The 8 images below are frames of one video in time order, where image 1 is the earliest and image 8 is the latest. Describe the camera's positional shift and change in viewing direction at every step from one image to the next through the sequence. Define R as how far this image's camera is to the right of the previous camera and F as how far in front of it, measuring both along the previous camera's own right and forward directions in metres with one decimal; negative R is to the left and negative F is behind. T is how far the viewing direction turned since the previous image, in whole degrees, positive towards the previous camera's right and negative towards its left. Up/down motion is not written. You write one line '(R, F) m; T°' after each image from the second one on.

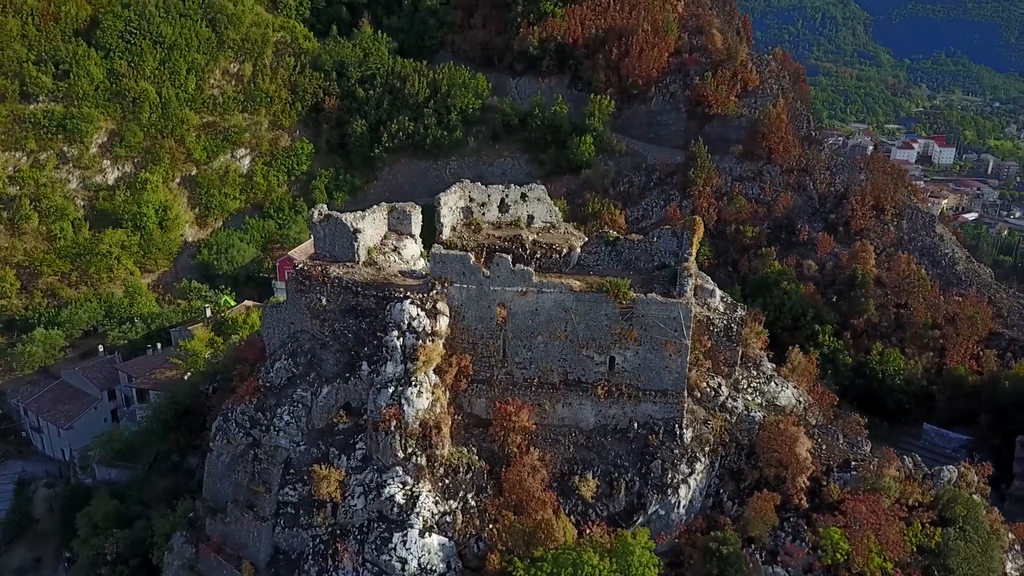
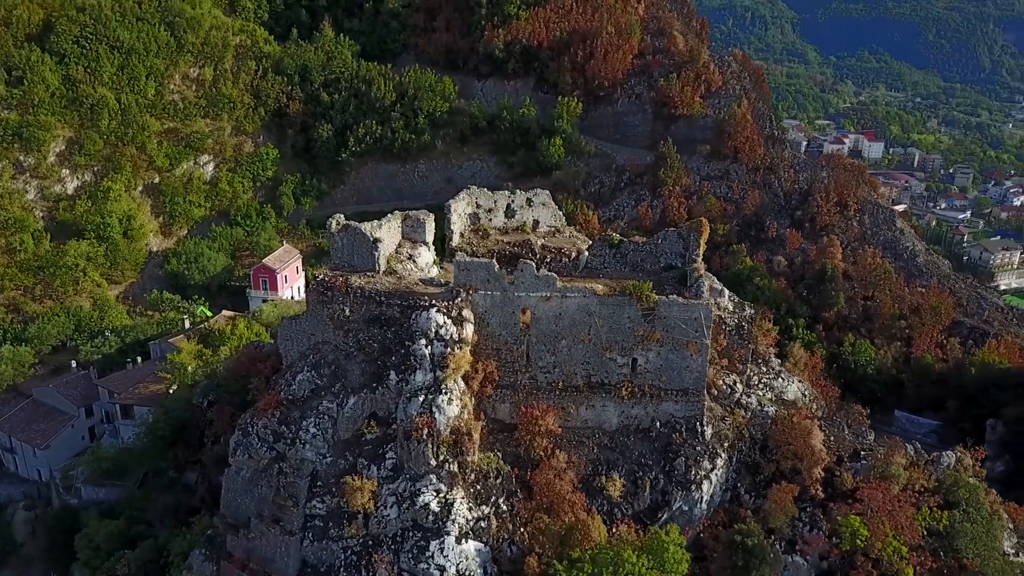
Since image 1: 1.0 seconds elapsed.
(-1.5, -0.1) m; +4°
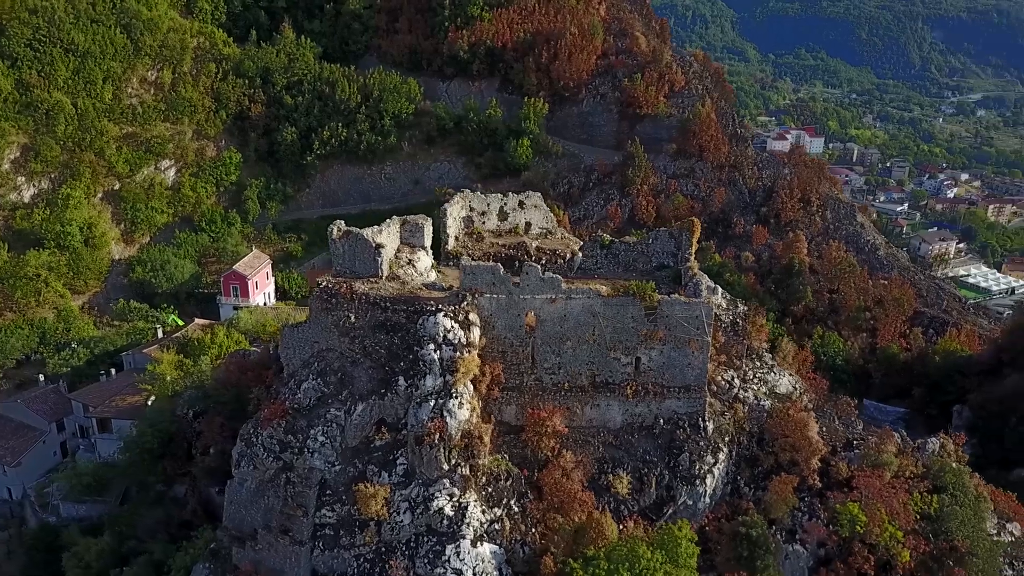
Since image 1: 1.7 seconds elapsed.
(-1.0, -0.1) m; +4°
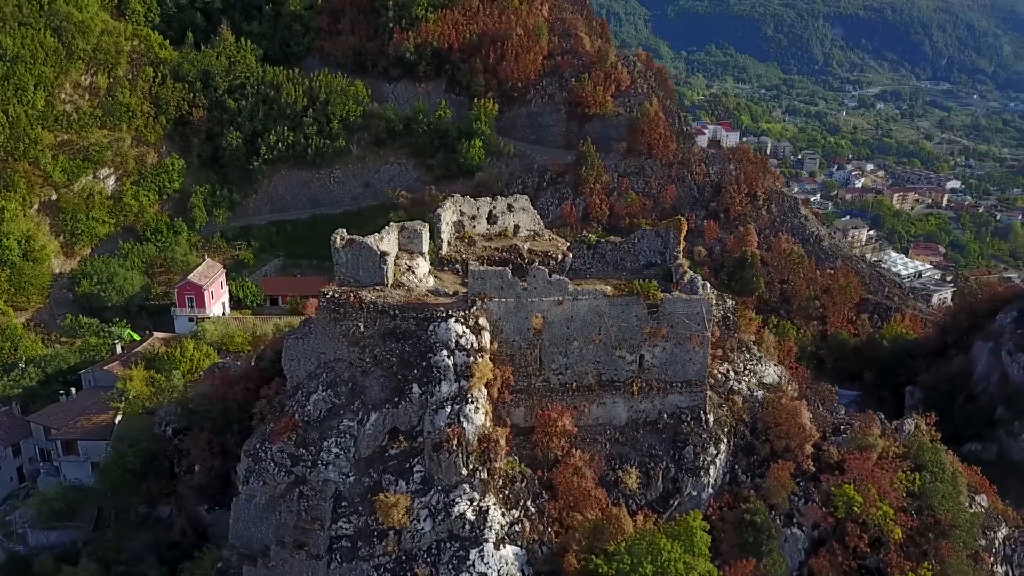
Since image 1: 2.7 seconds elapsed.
(-1.6, -0.1) m; +5°
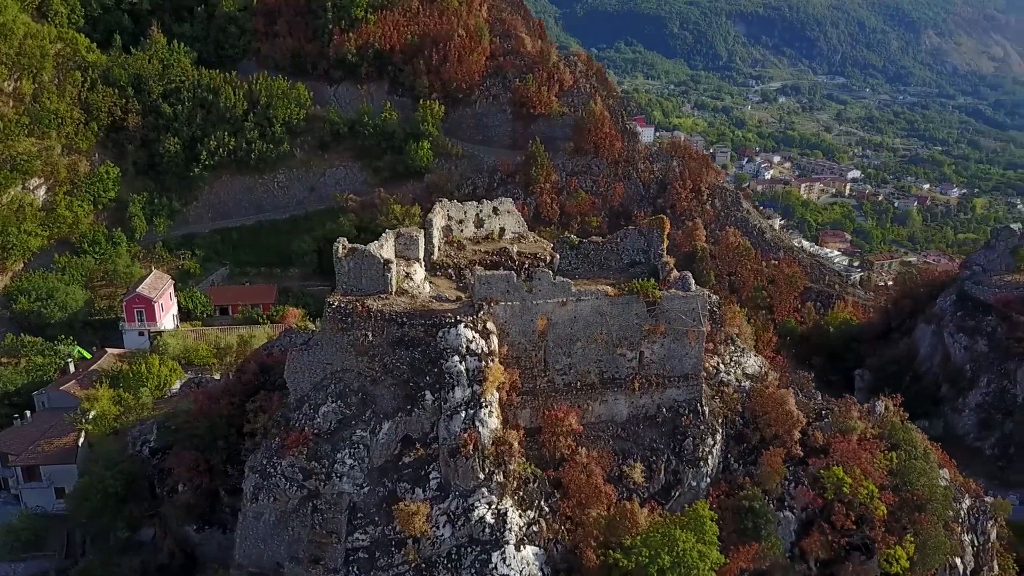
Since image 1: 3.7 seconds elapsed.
(-1.6, -0.1) m; +6°
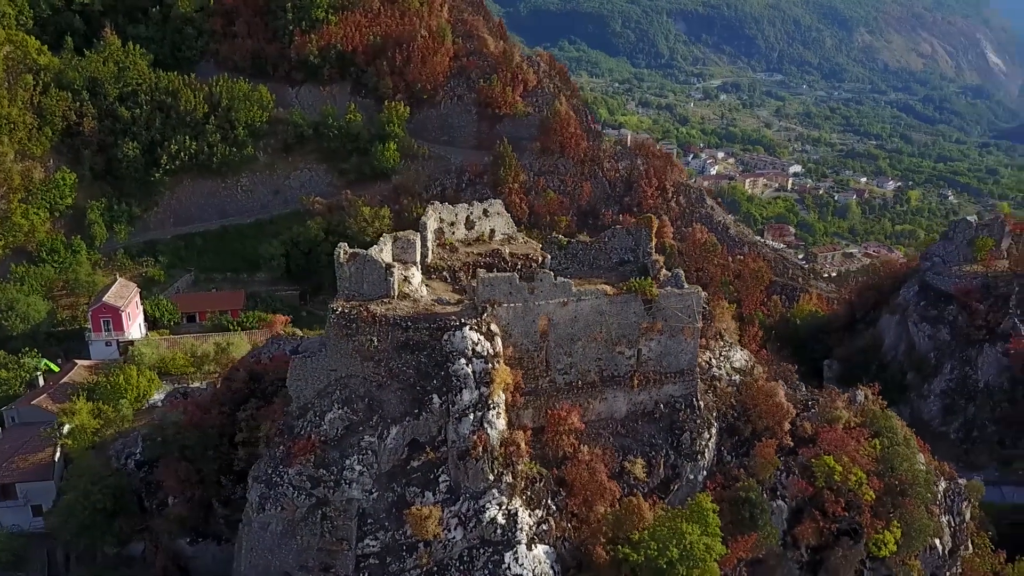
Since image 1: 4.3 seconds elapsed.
(-1.0, -0.1) m; +4°
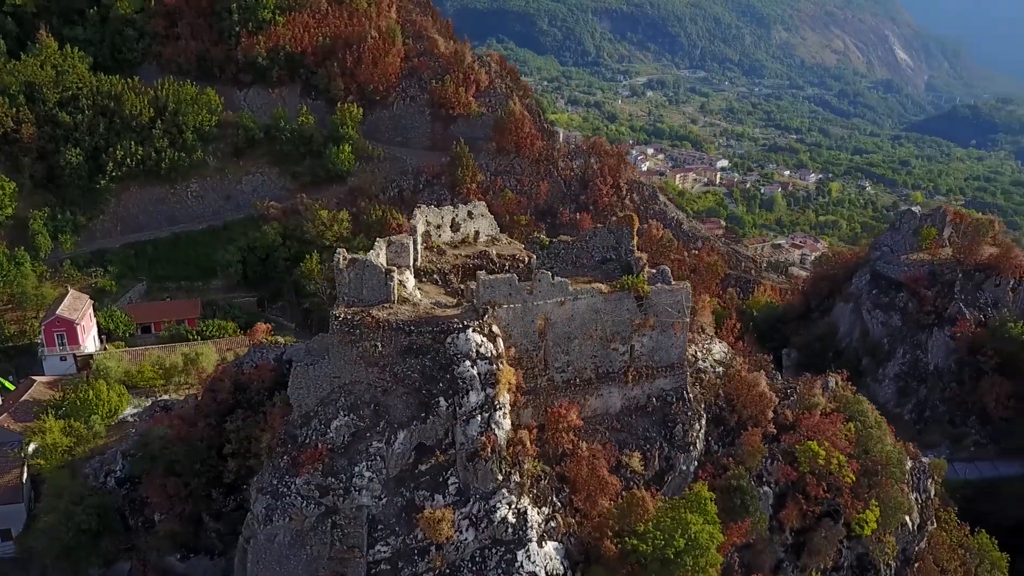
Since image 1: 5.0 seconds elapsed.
(-1.3, -0.1) m; +5°
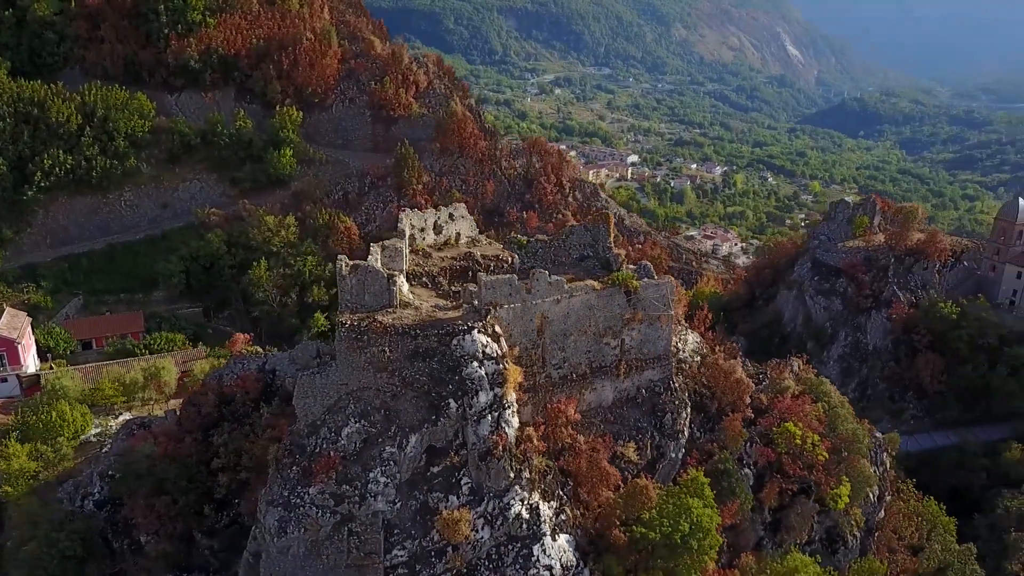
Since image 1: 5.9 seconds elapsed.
(-1.7, -0.2) m; +6°
